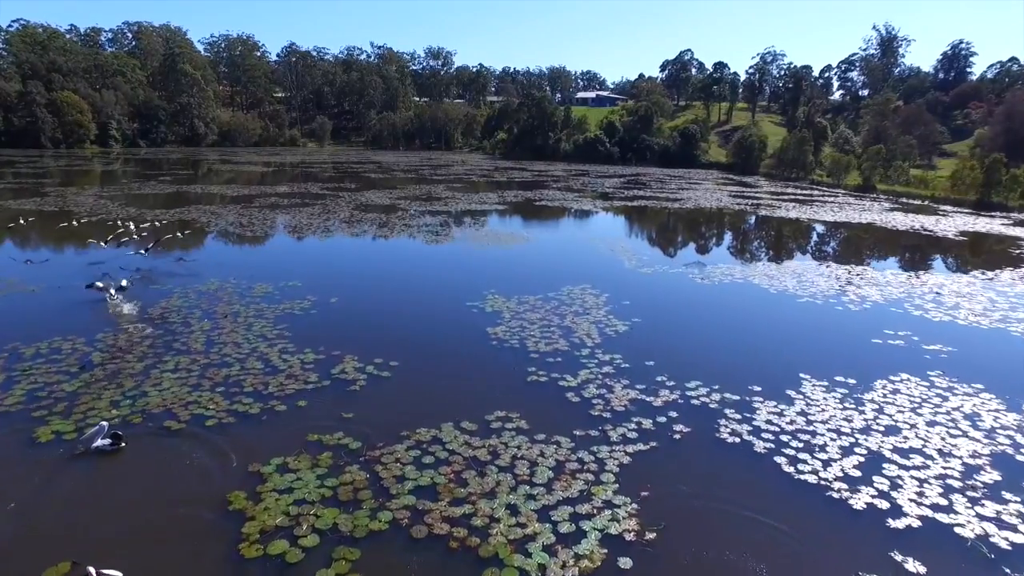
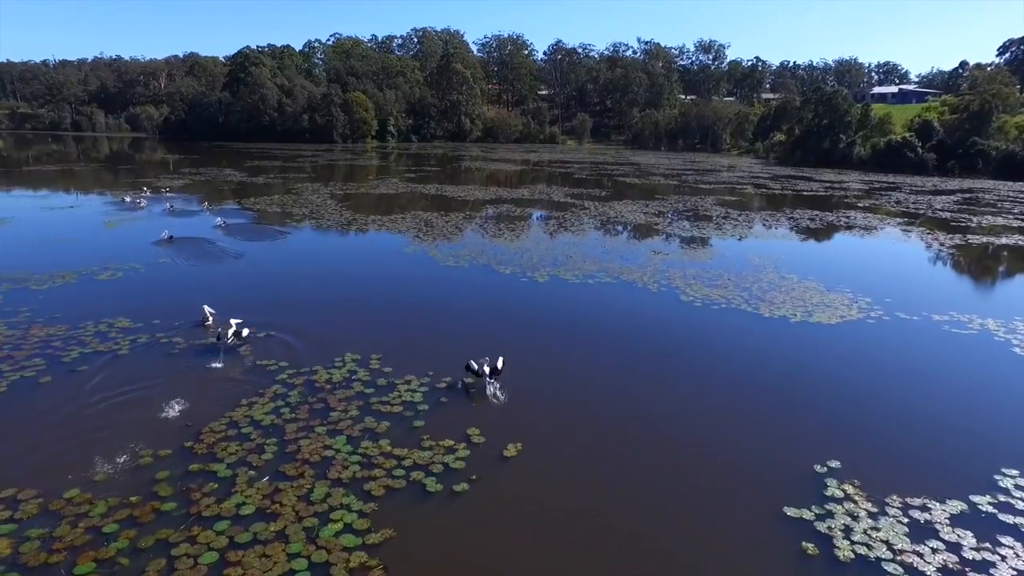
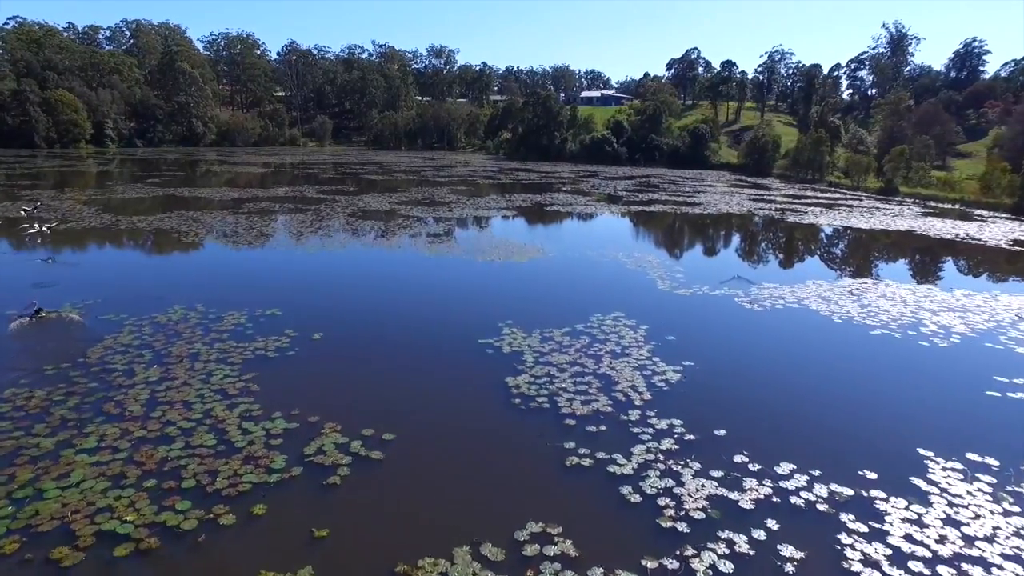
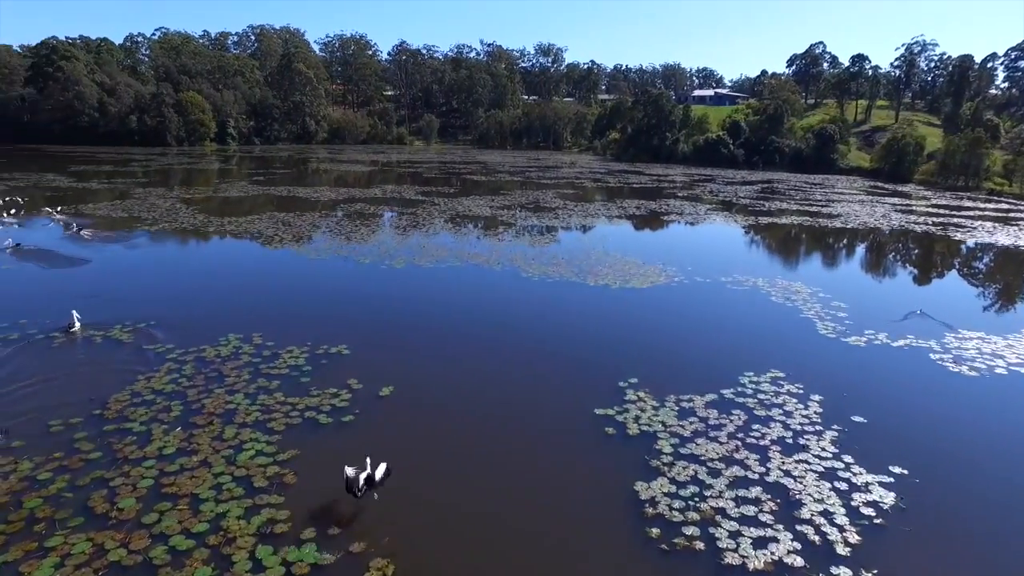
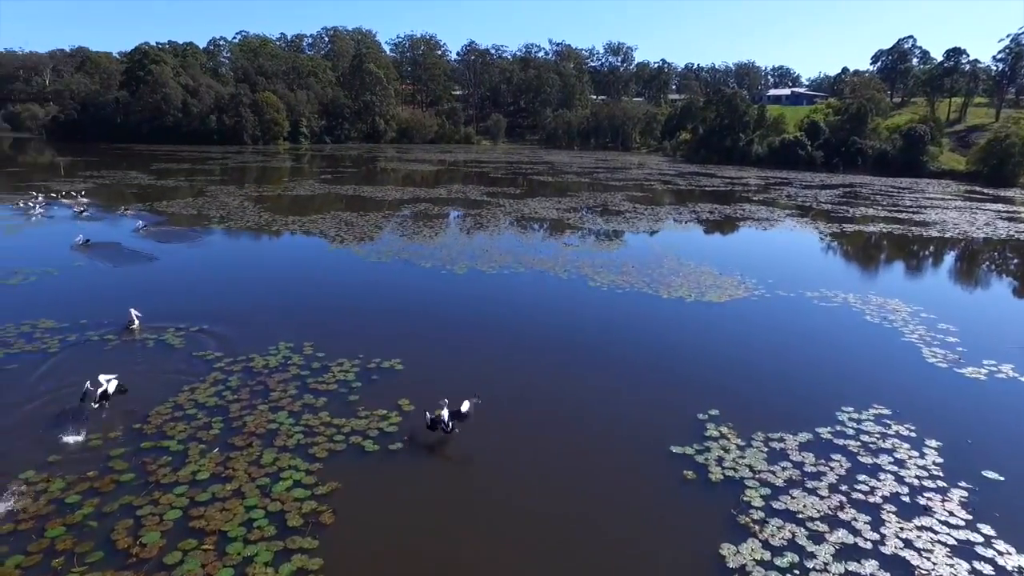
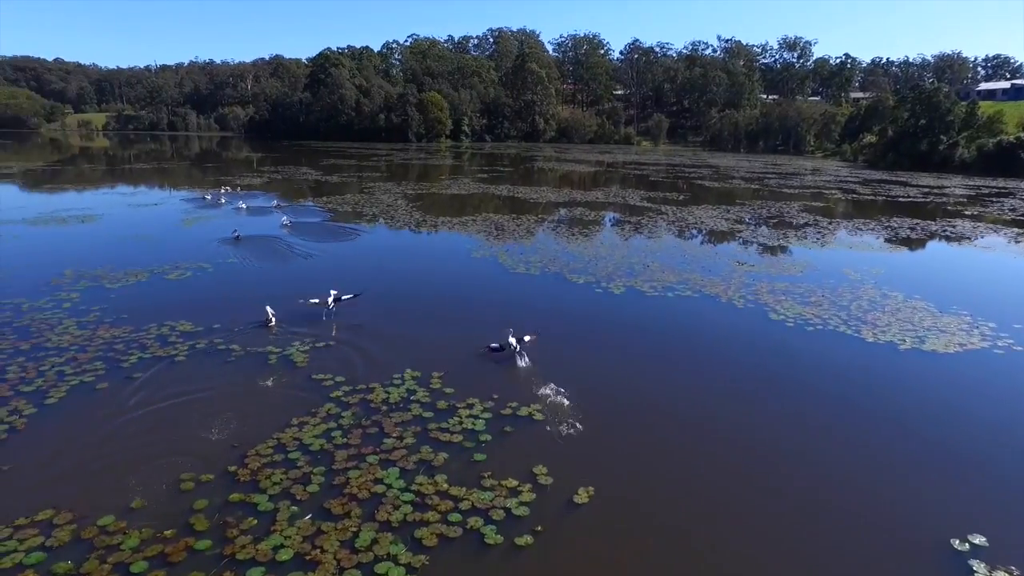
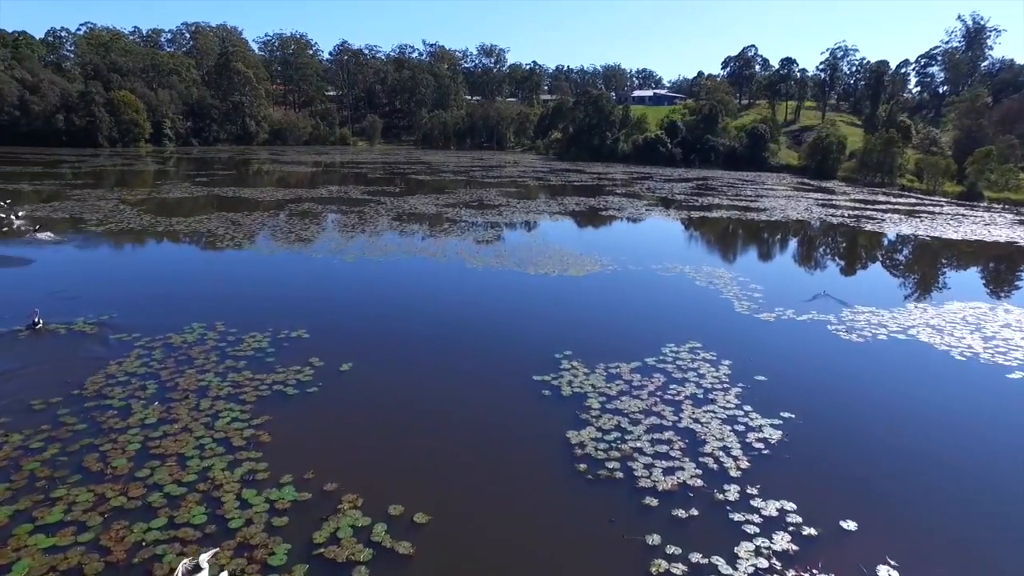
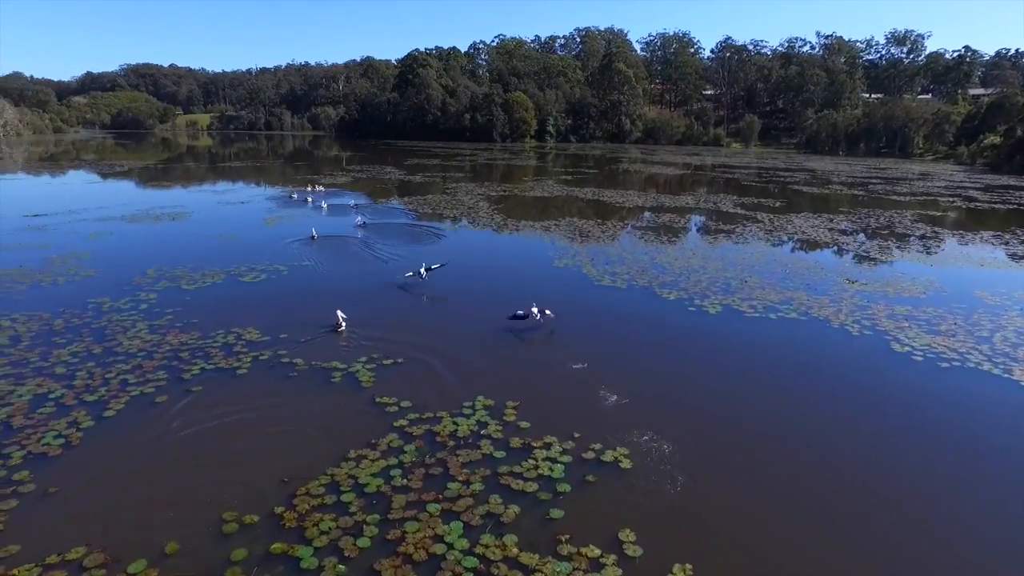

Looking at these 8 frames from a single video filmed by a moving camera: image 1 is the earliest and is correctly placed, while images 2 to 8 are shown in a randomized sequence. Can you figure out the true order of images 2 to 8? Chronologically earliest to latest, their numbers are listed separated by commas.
3, 7, 4, 5, 2, 6, 8
